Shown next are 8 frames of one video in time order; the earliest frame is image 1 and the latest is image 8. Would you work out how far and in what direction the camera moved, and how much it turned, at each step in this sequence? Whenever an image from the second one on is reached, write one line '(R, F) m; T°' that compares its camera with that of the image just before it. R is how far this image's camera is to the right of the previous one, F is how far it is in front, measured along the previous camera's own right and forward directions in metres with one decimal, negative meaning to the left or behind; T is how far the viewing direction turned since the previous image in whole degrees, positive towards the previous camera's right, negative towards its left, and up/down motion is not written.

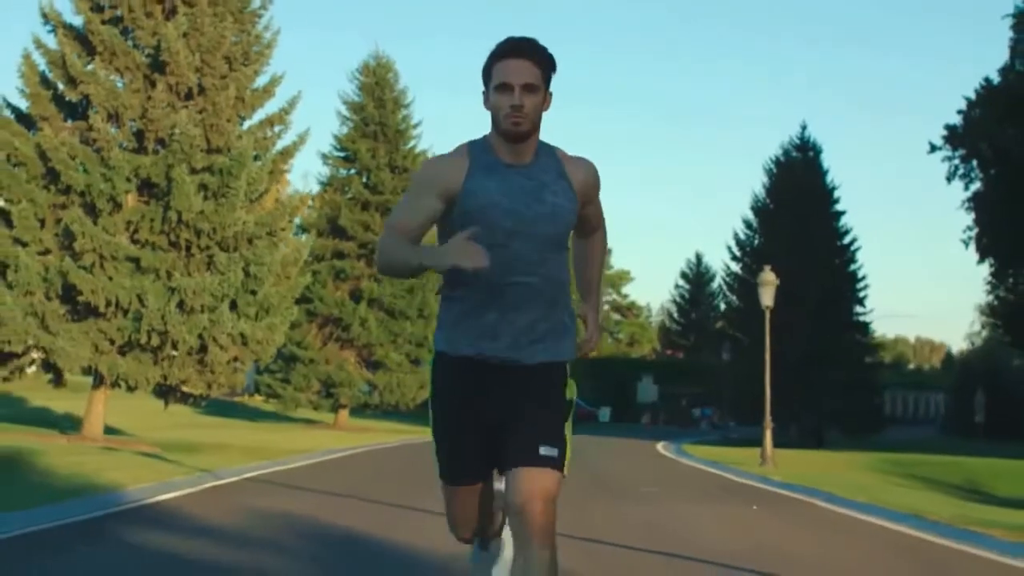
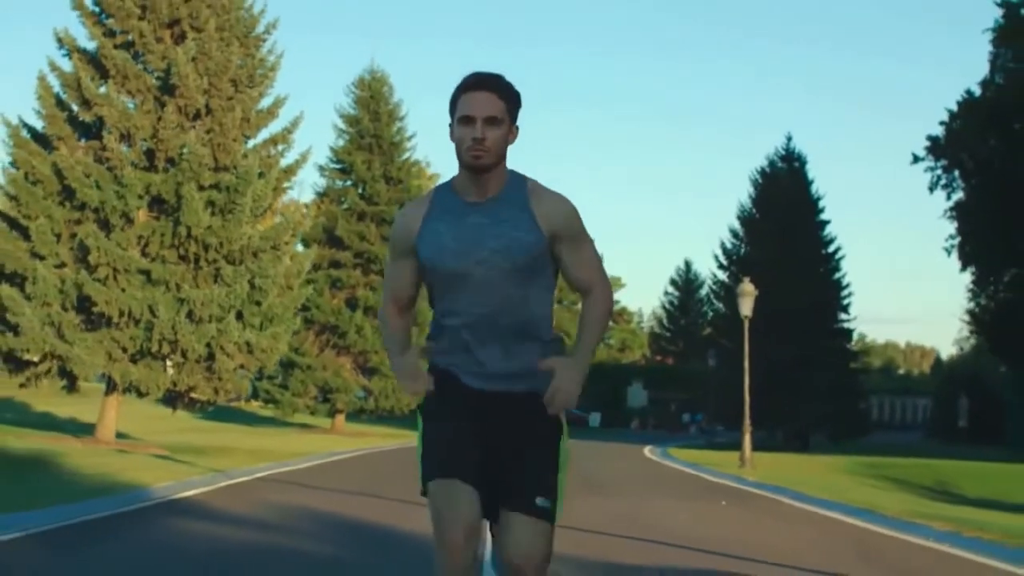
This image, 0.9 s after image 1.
(0.0, -1.6) m; 0°
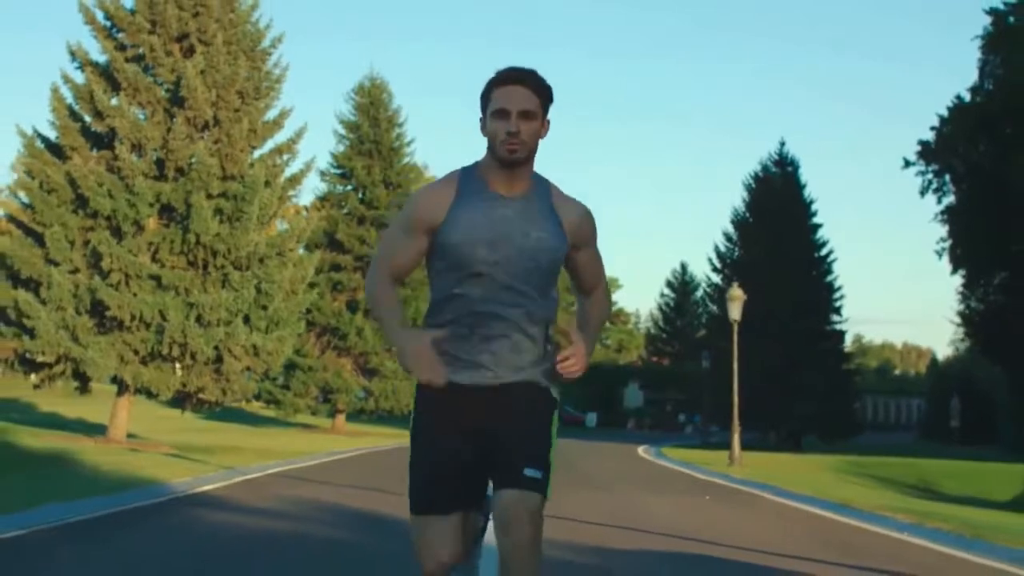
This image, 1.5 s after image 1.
(0.0, -1.1) m; 0°
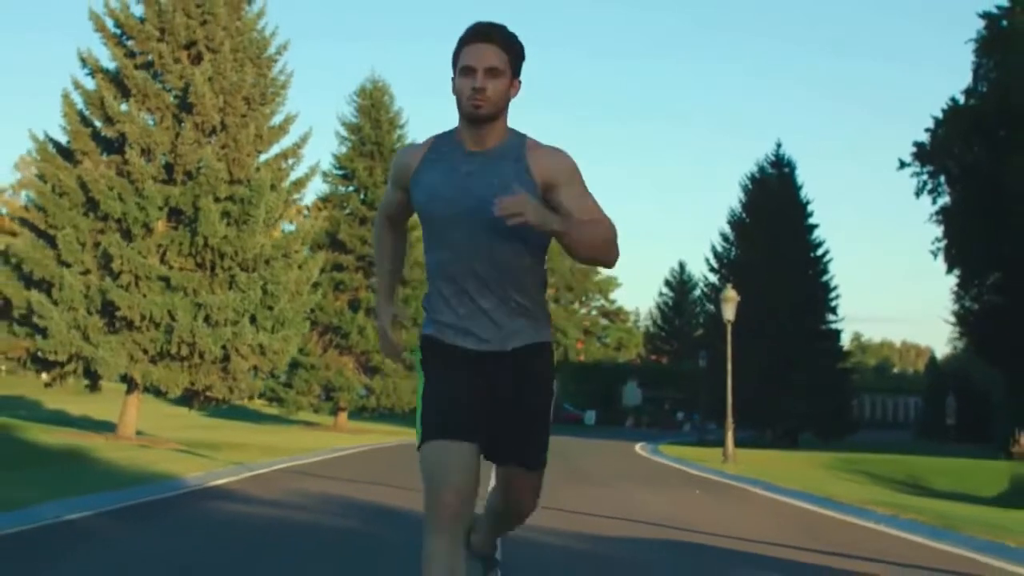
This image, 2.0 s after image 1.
(0.0, -0.8) m; 0°
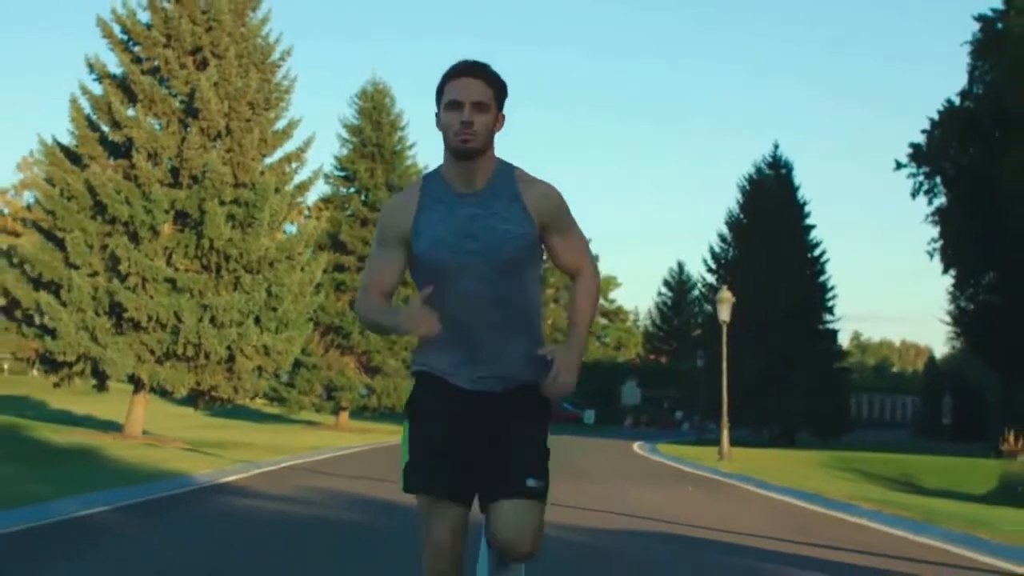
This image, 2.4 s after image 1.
(0.0, -0.6) m; 0°
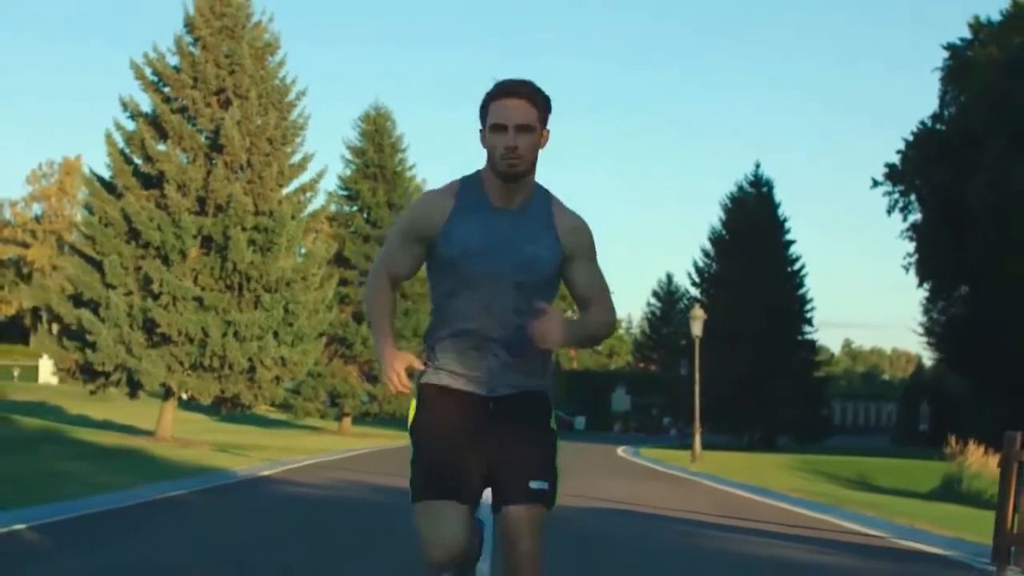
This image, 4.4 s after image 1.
(0.0, -3.6) m; 0°
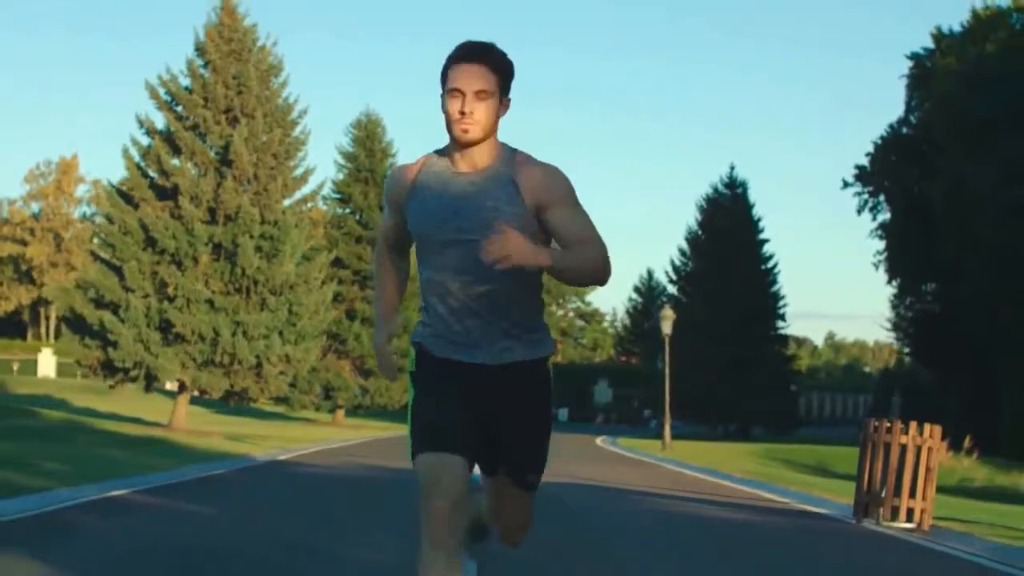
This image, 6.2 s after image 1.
(0.0, -3.3) m; +1°
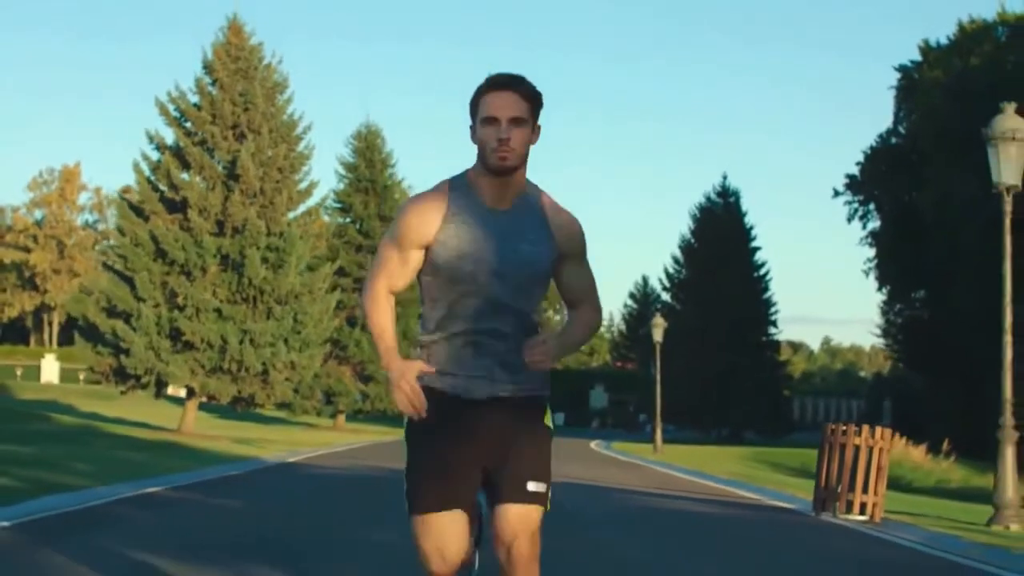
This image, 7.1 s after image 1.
(0.0, -1.5) m; 0°
